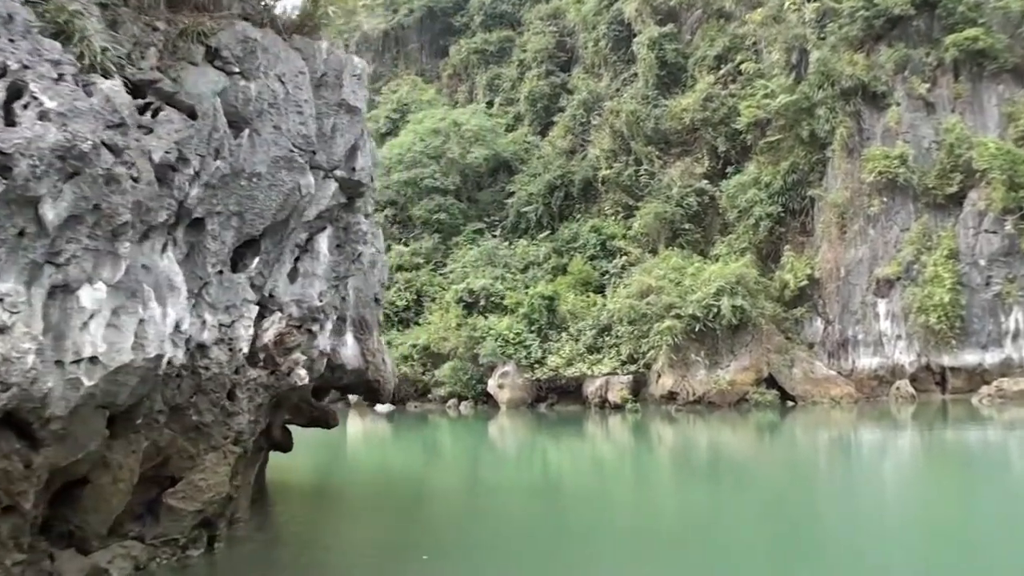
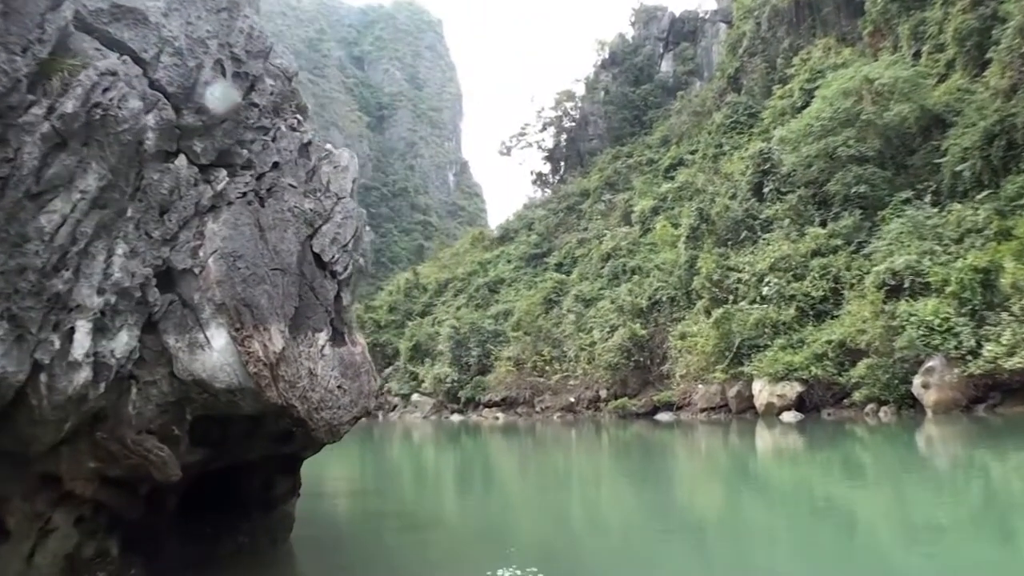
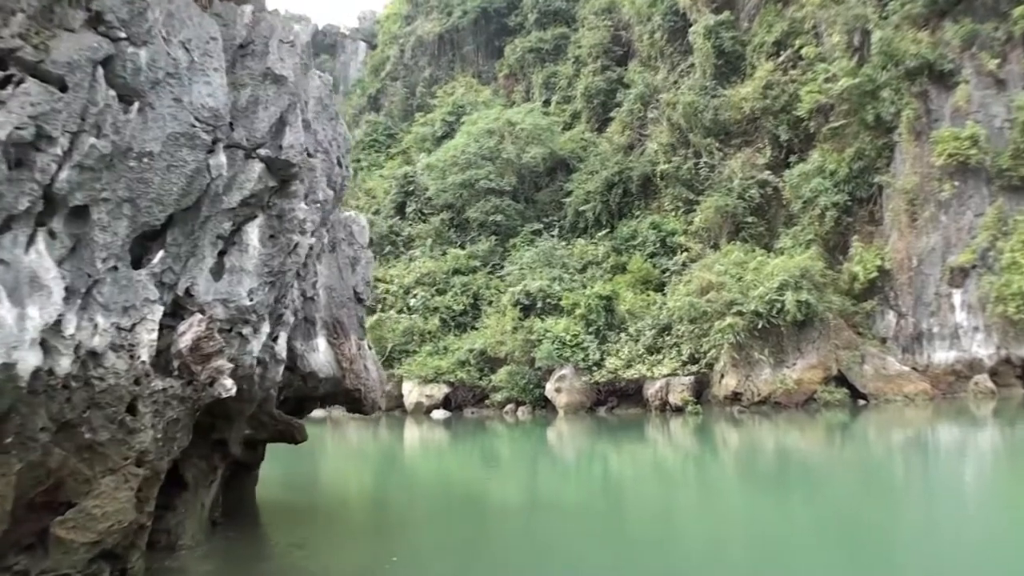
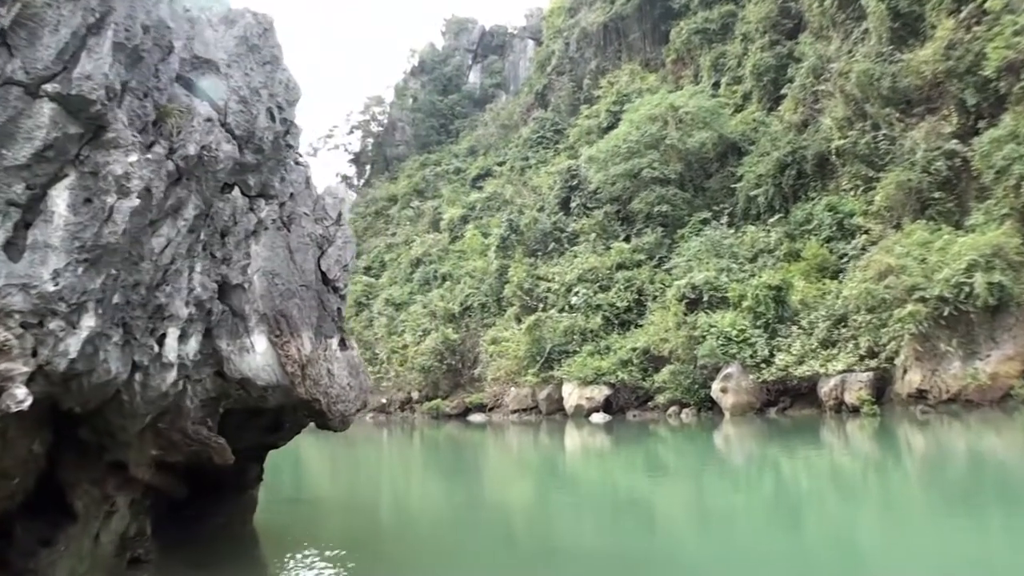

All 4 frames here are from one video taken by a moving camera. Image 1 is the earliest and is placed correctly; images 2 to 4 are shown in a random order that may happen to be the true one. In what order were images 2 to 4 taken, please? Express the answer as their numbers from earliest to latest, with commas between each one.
3, 4, 2
